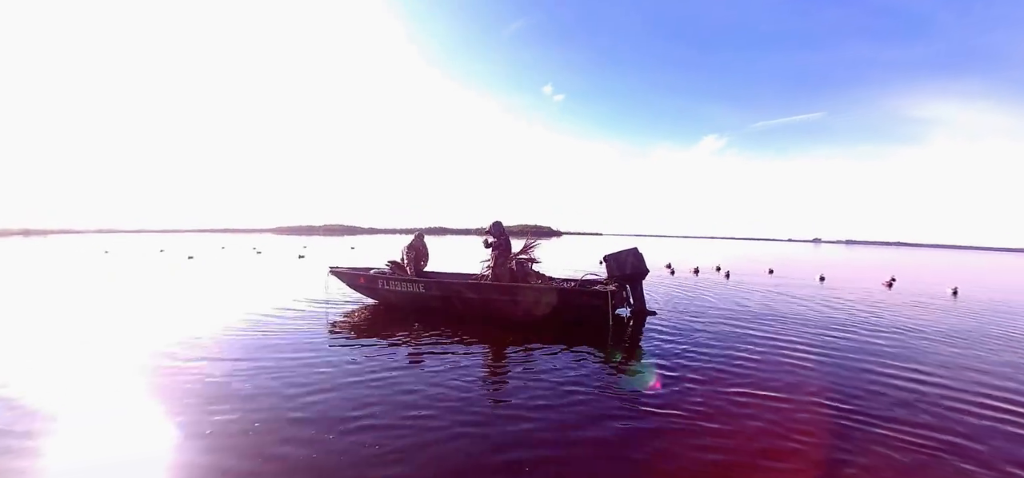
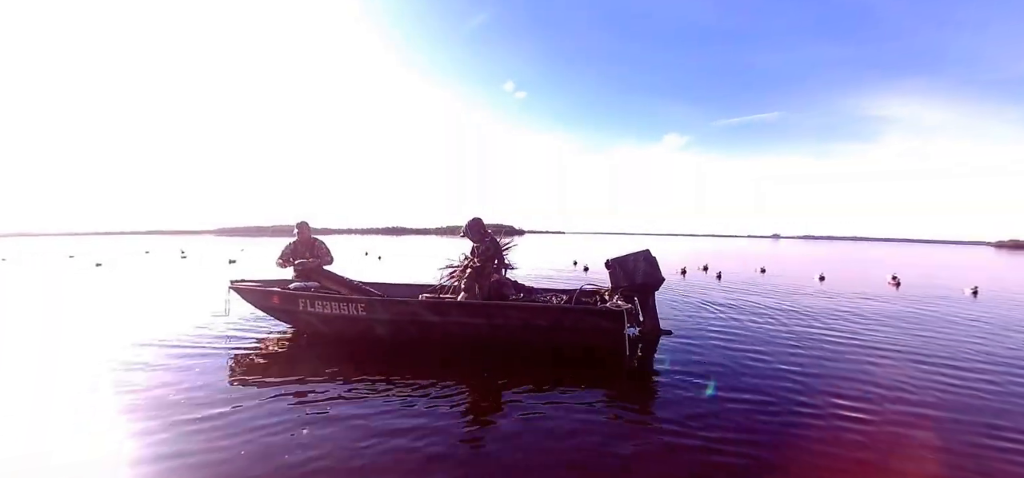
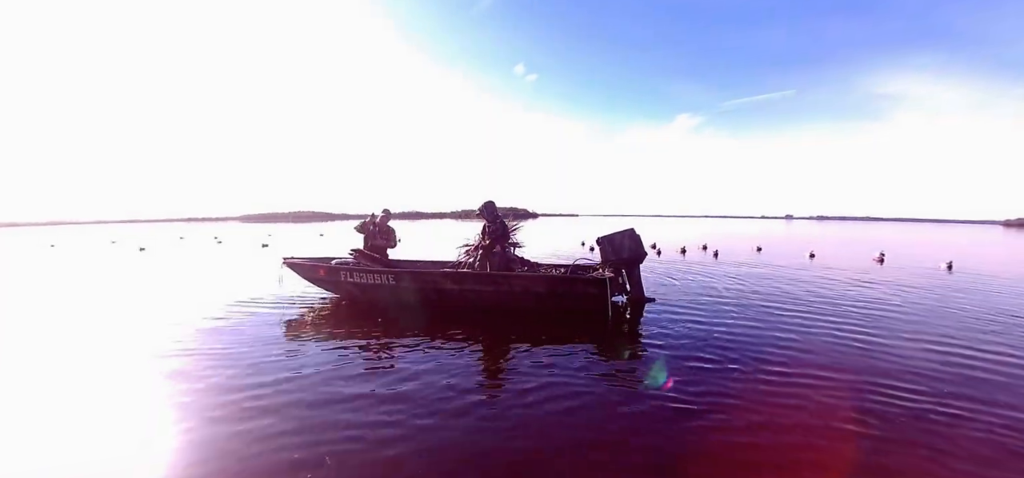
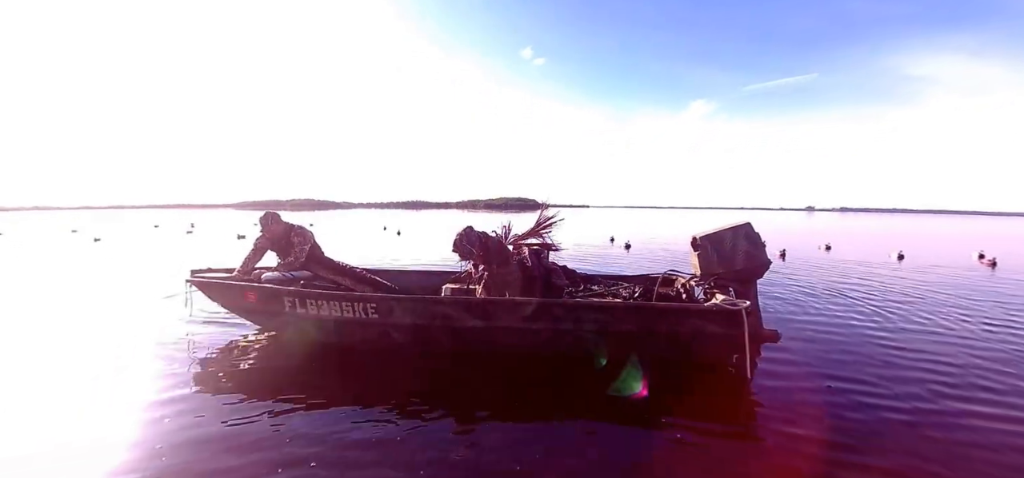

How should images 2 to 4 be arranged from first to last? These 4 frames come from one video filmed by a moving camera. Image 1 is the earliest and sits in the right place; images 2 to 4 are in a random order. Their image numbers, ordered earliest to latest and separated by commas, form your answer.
3, 2, 4
